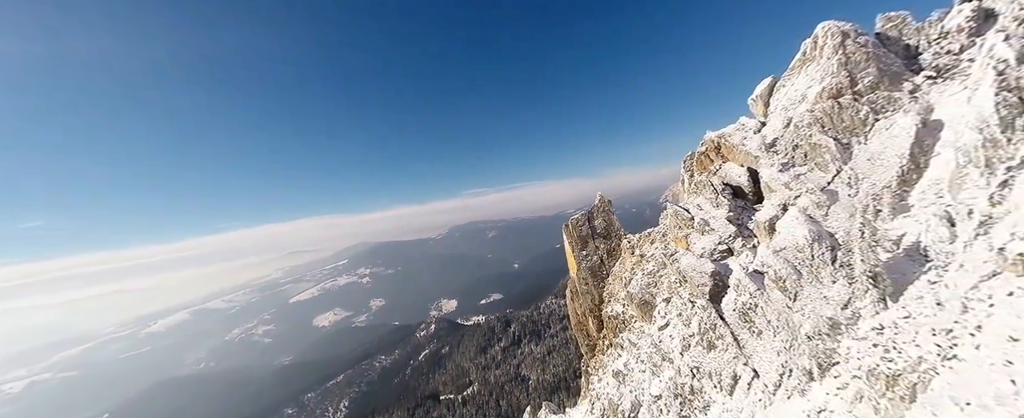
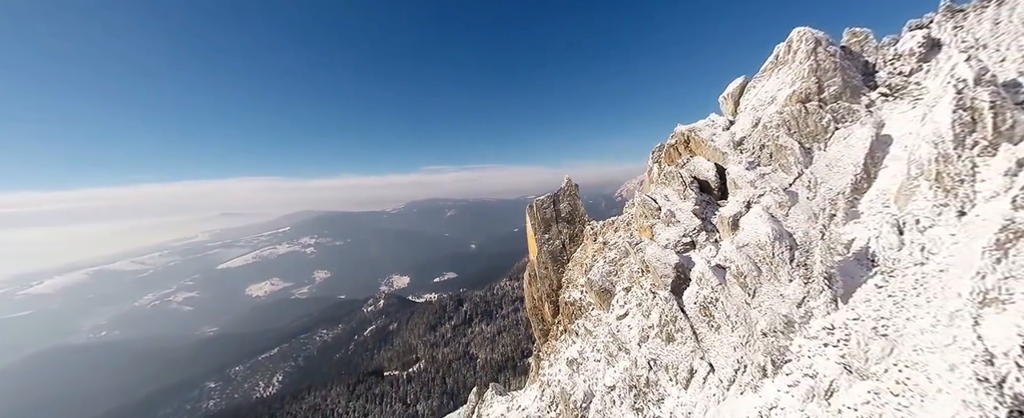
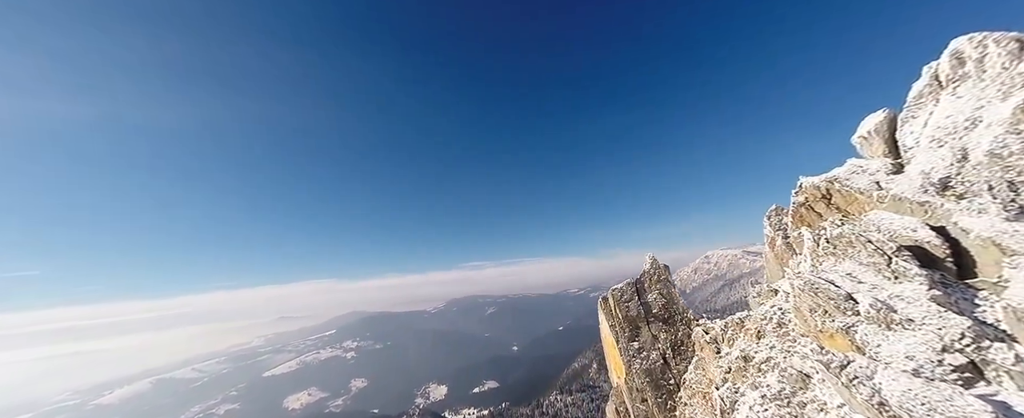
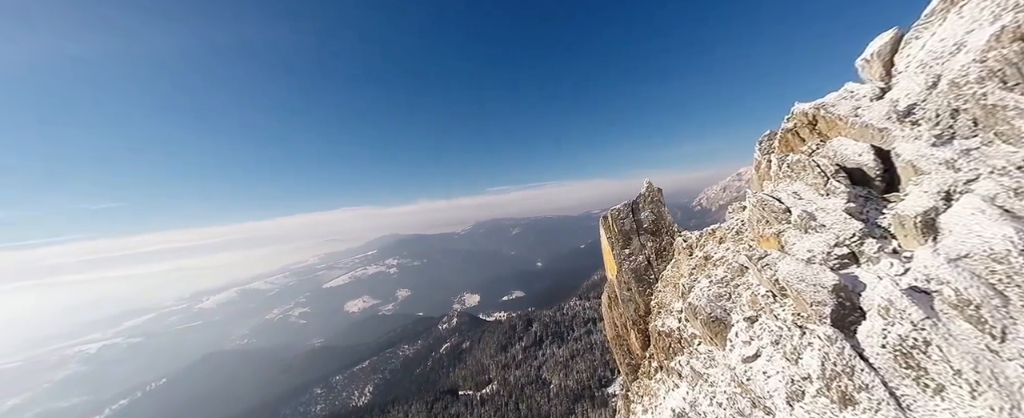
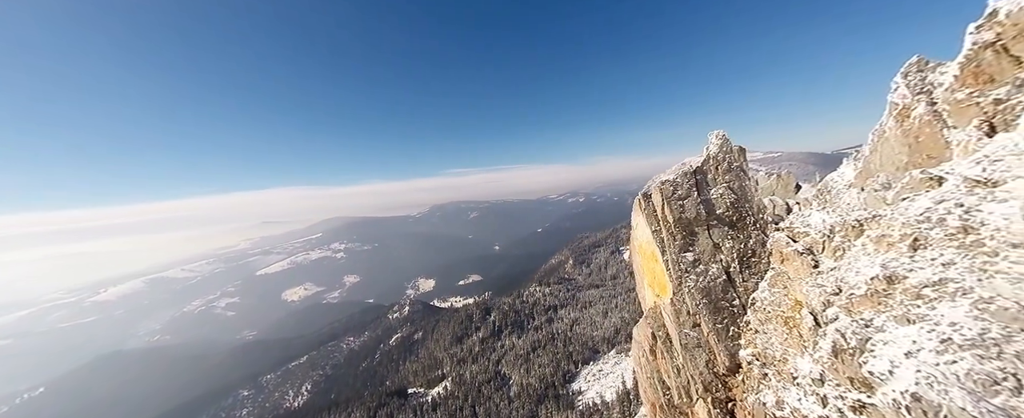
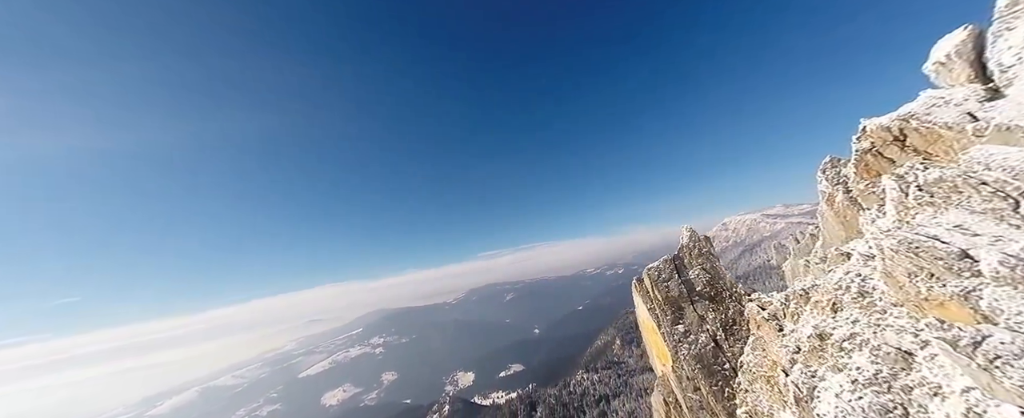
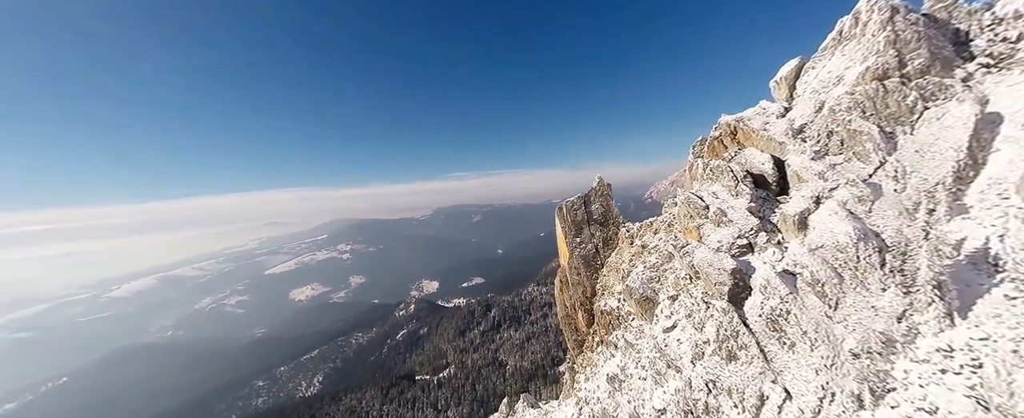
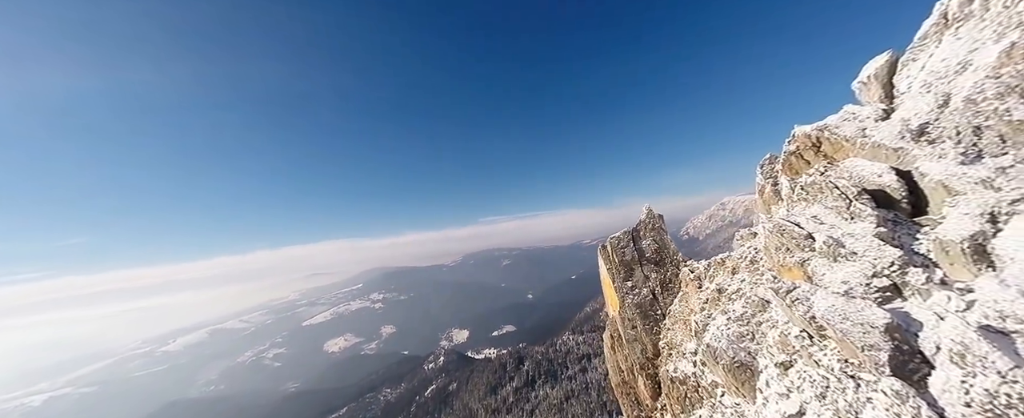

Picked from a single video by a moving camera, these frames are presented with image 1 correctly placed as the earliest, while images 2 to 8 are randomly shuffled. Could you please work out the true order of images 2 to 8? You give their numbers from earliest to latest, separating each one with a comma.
2, 7, 4, 8, 3, 6, 5
